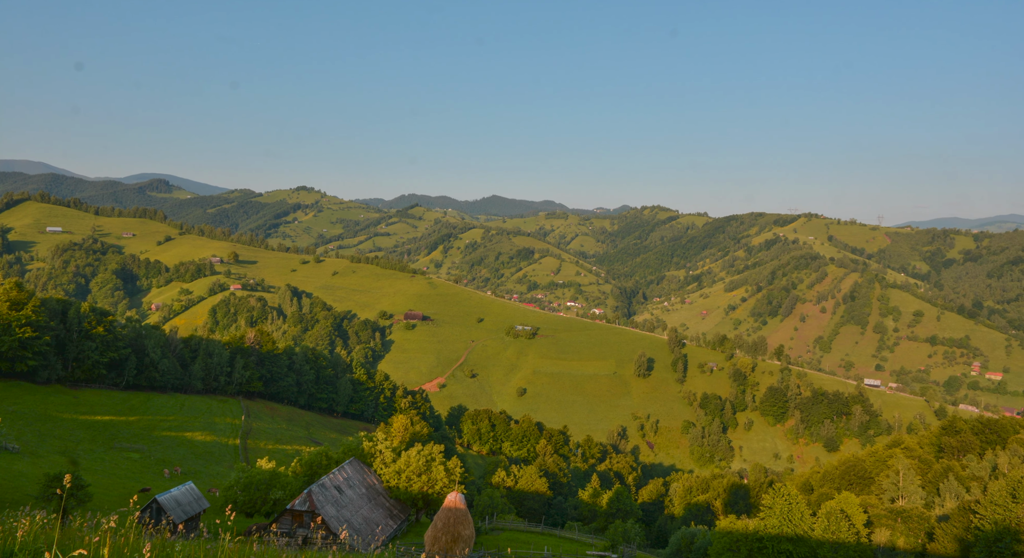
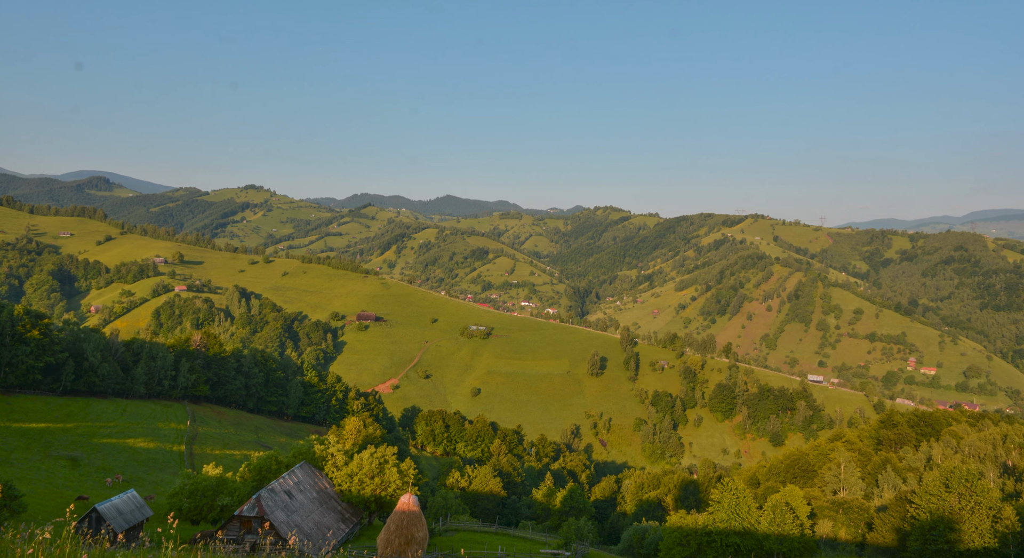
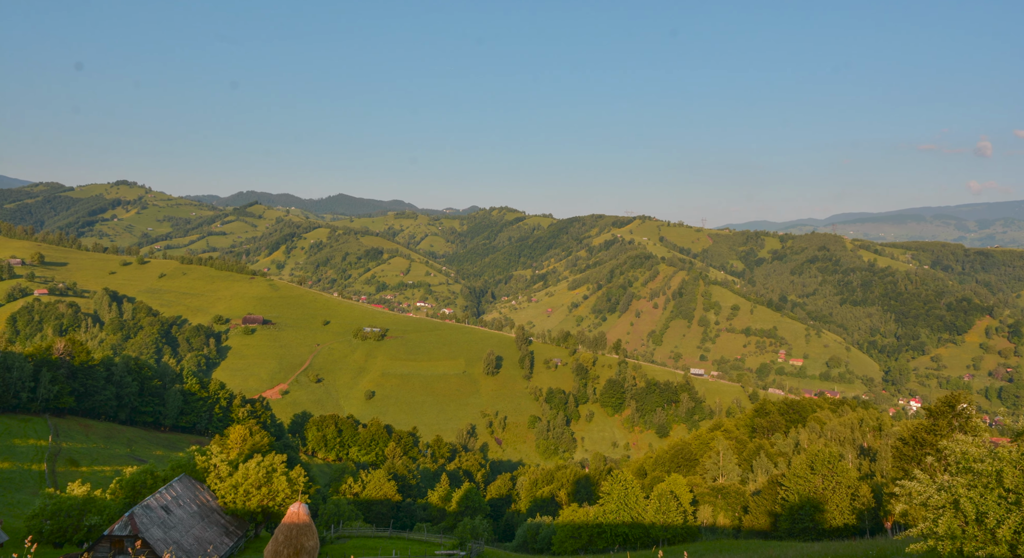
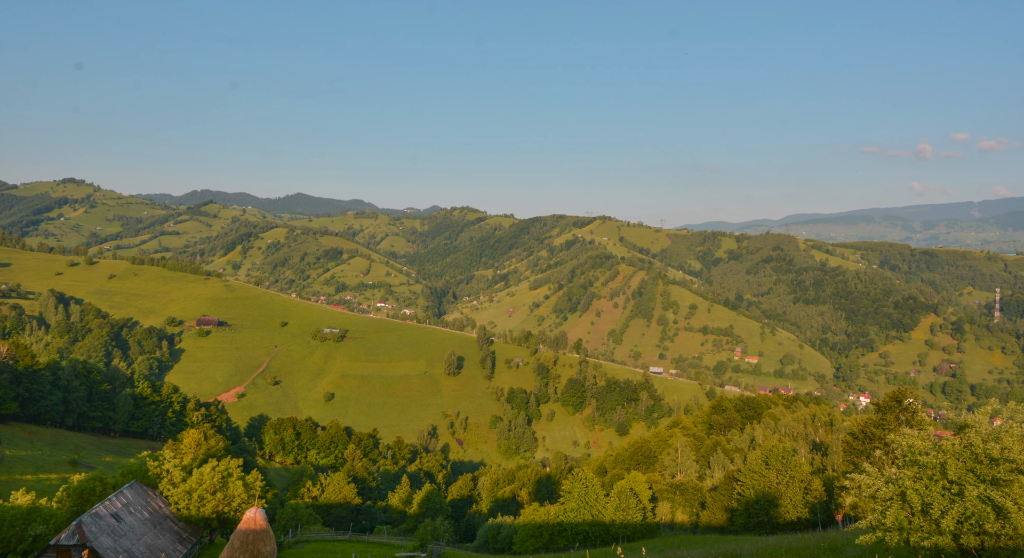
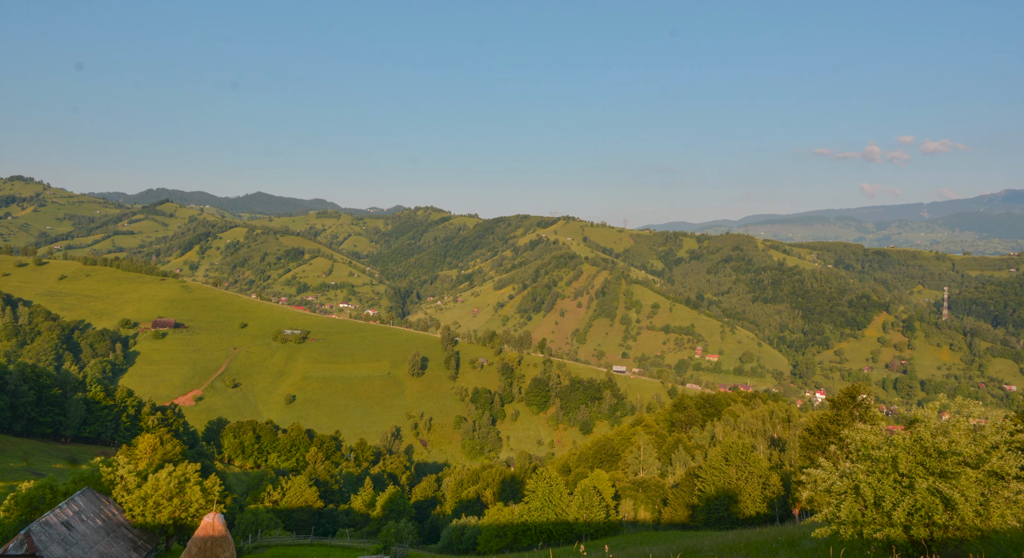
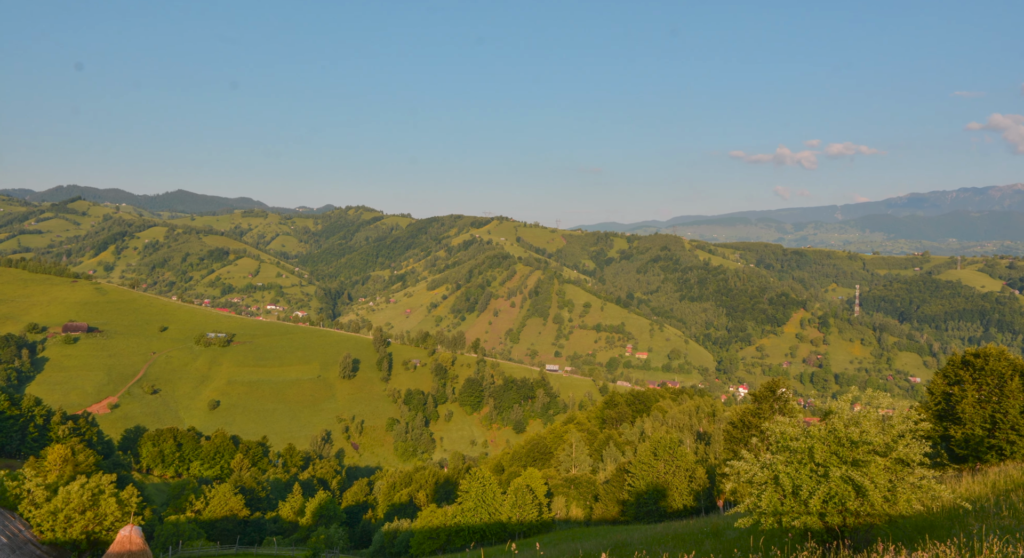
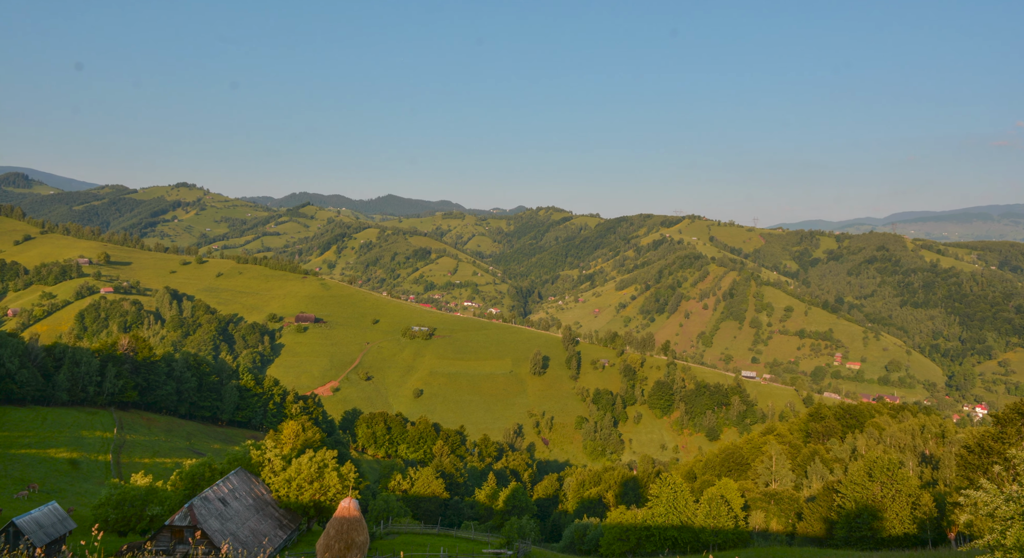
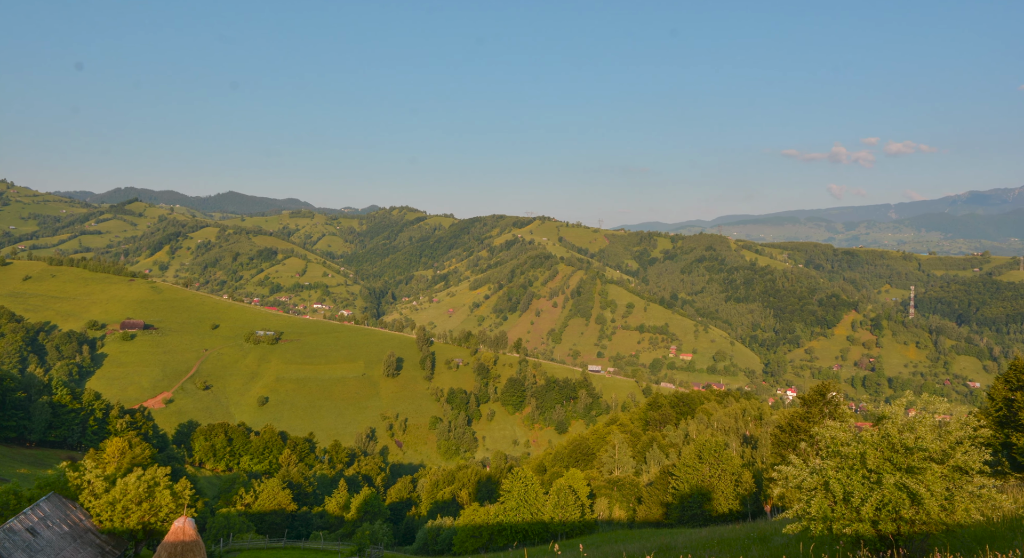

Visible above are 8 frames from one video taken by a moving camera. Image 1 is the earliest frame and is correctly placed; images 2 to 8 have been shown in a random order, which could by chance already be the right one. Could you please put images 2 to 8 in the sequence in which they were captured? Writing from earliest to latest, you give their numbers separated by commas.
2, 7, 3, 4, 5, 8, 6
